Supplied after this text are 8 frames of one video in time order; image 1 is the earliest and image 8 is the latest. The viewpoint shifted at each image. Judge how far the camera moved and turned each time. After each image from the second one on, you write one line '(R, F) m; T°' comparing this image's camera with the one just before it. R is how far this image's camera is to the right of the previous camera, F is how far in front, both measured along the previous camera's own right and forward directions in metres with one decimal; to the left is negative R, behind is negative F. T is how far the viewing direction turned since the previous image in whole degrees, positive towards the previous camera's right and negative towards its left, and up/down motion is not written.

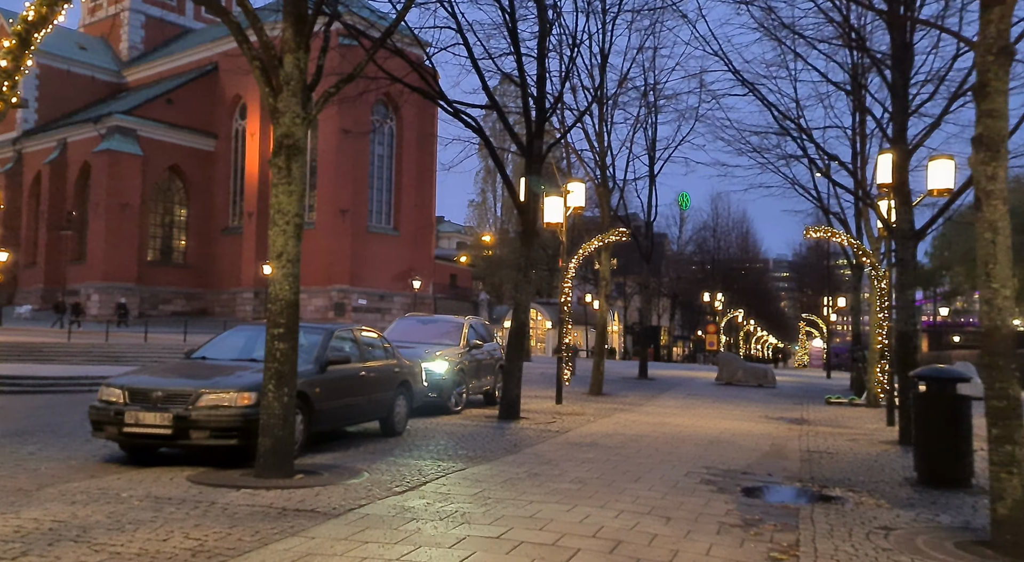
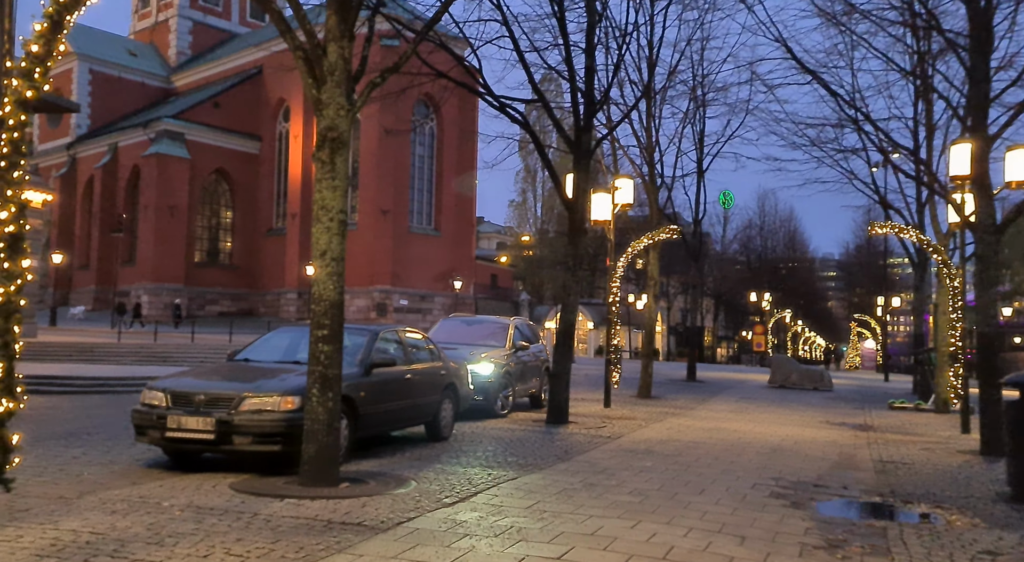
(-0.1, +0.4) m; -3°
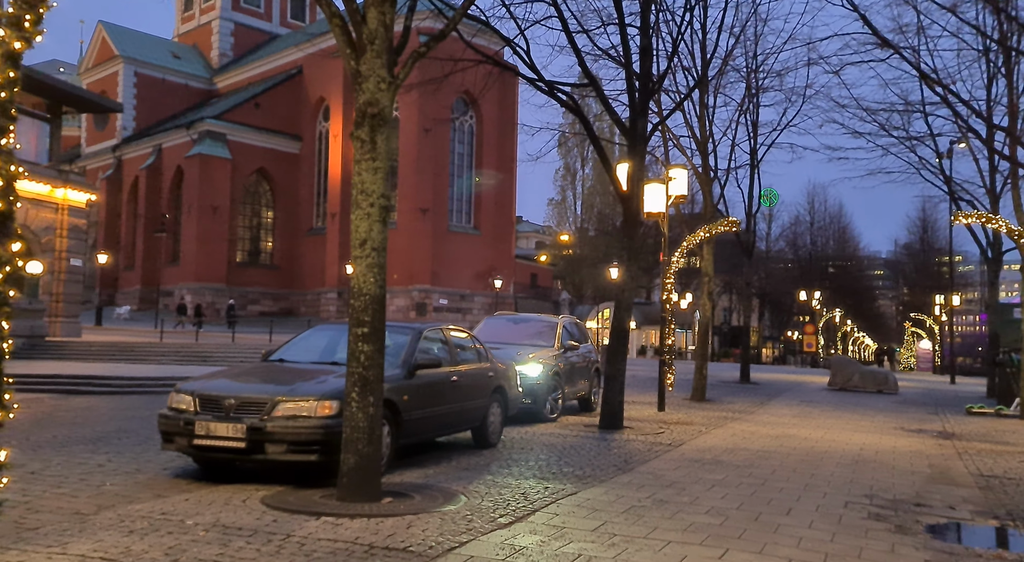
(-0.2, +0.8) m; -3°
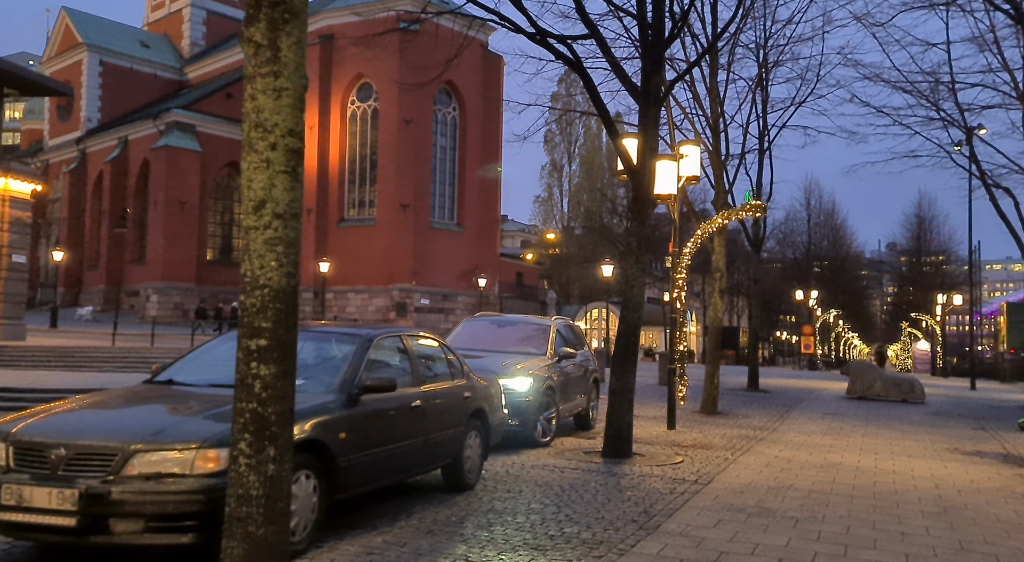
(0.0, +2.3) m; +1°
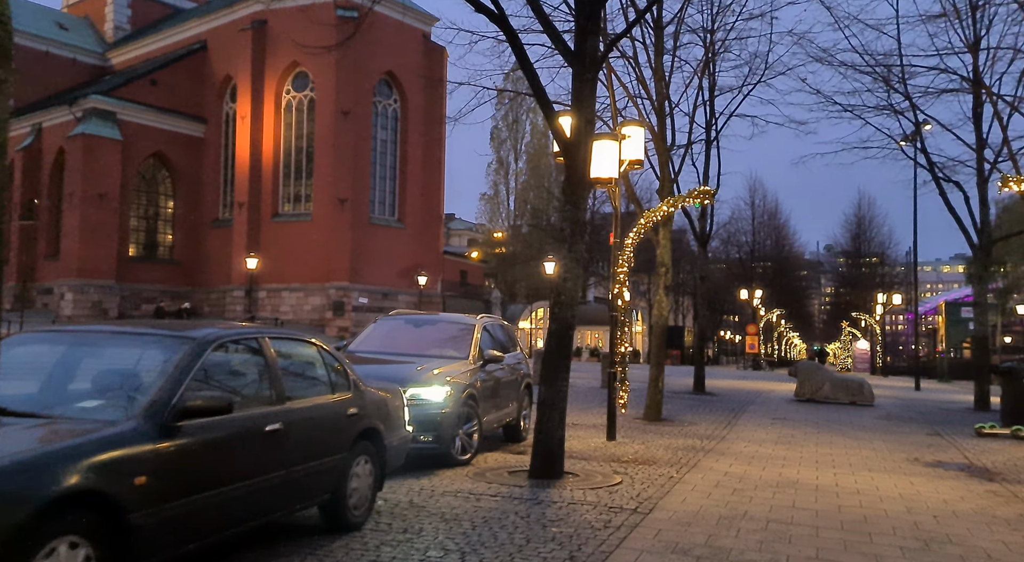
(+0.3, +1.4) m; +3°
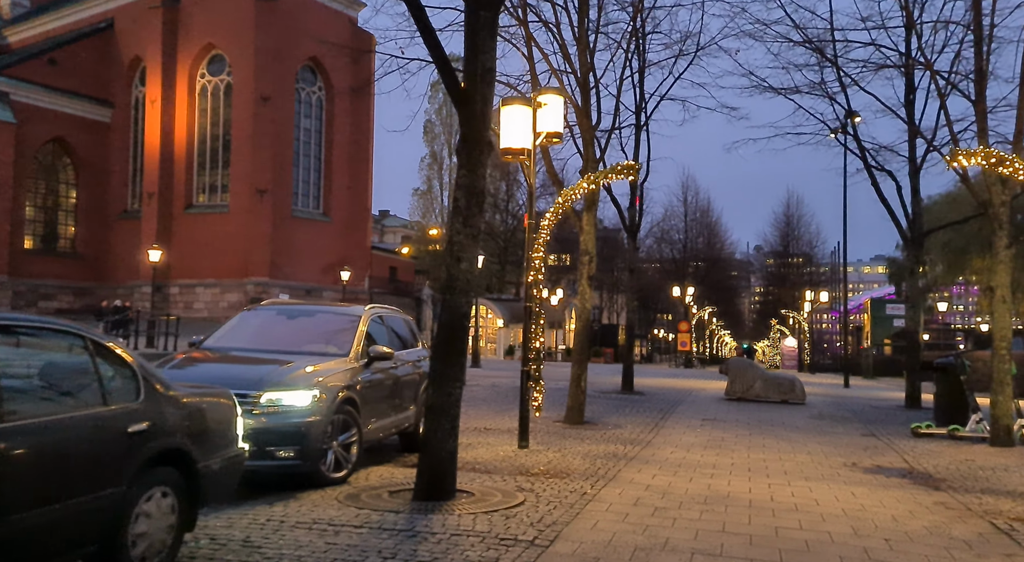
(+0.4, +1.4) m; +4°
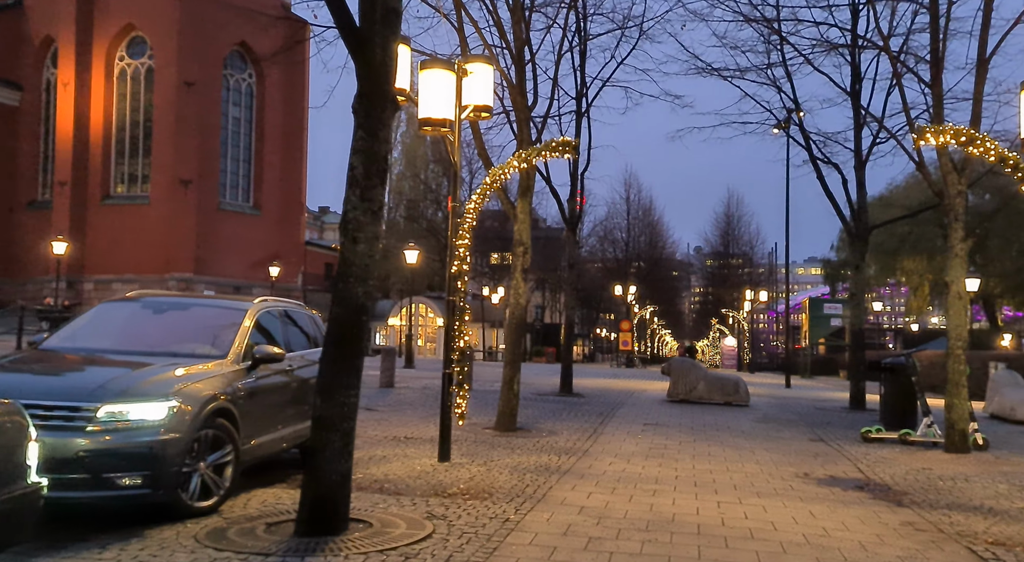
(+0.2, +1.2) m; +4°
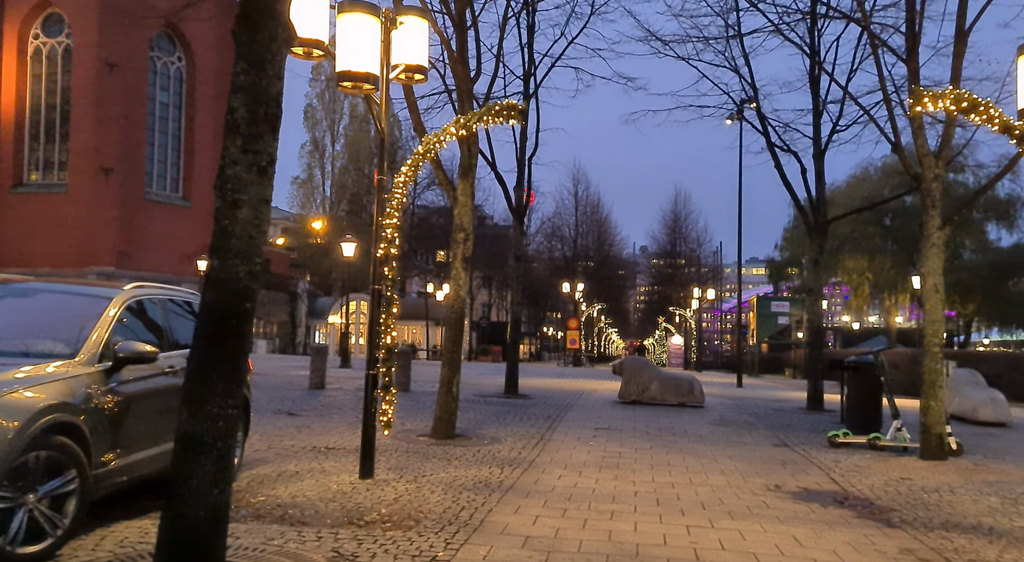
(+0.1, +1.3) m; +3°
